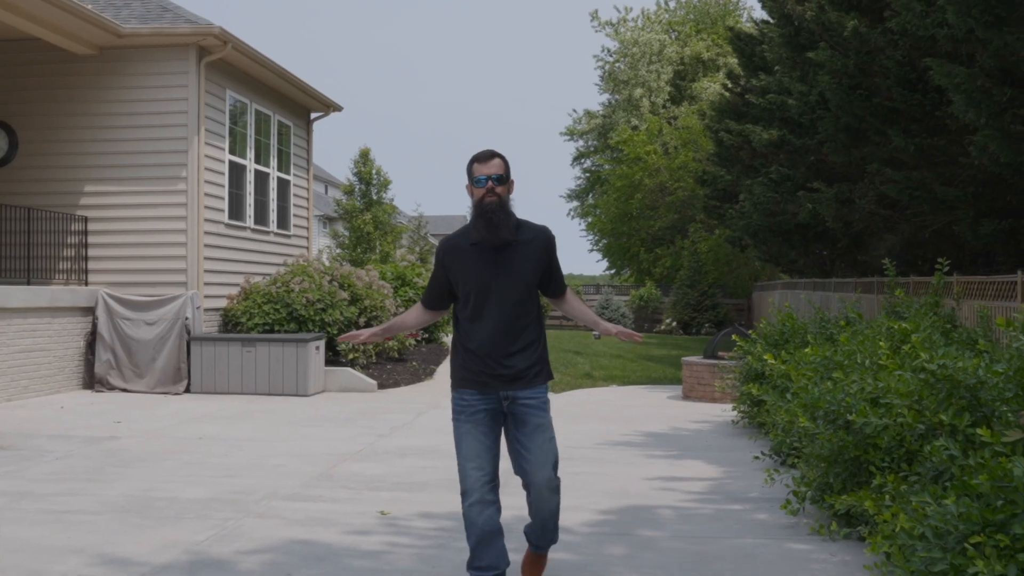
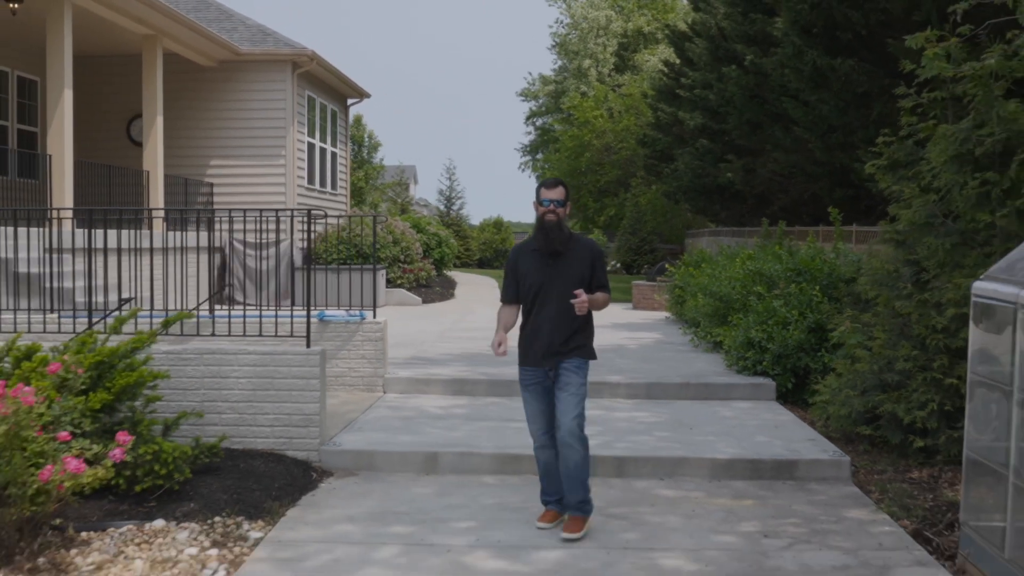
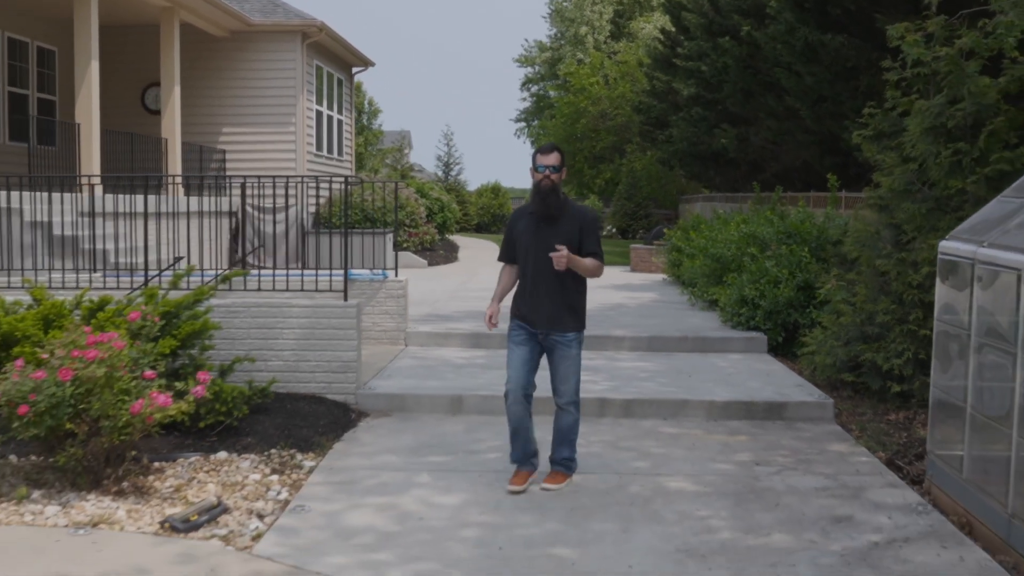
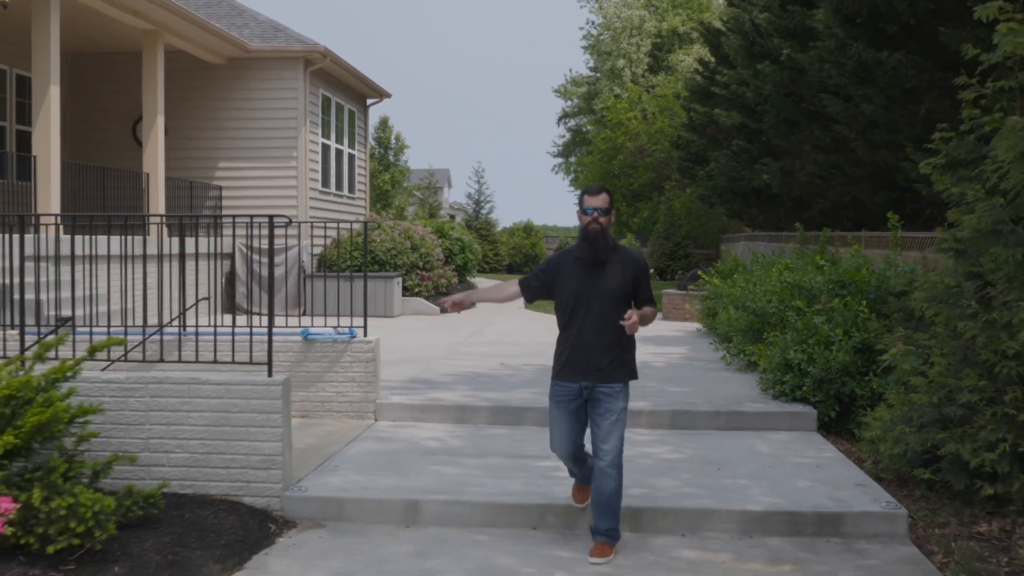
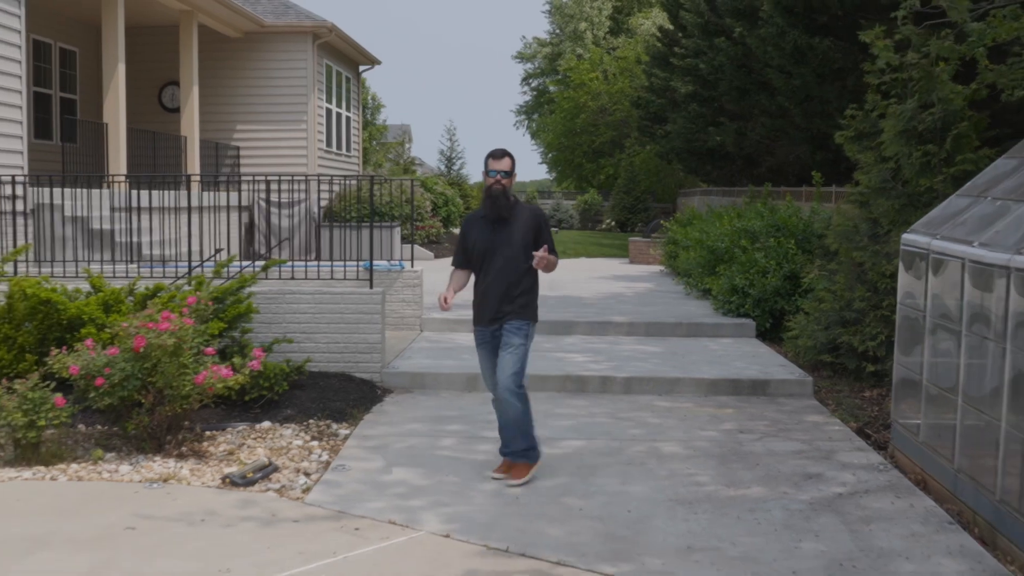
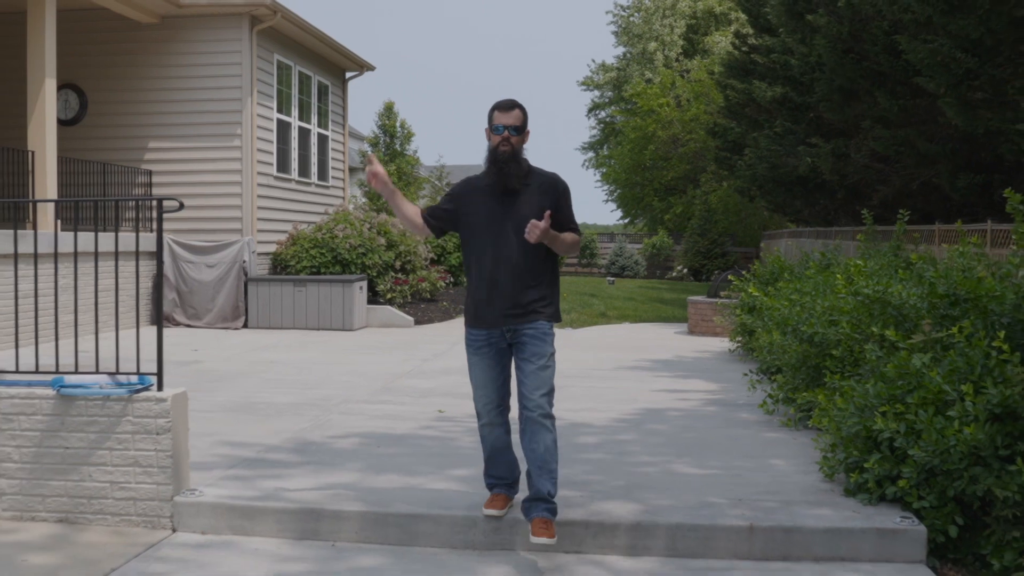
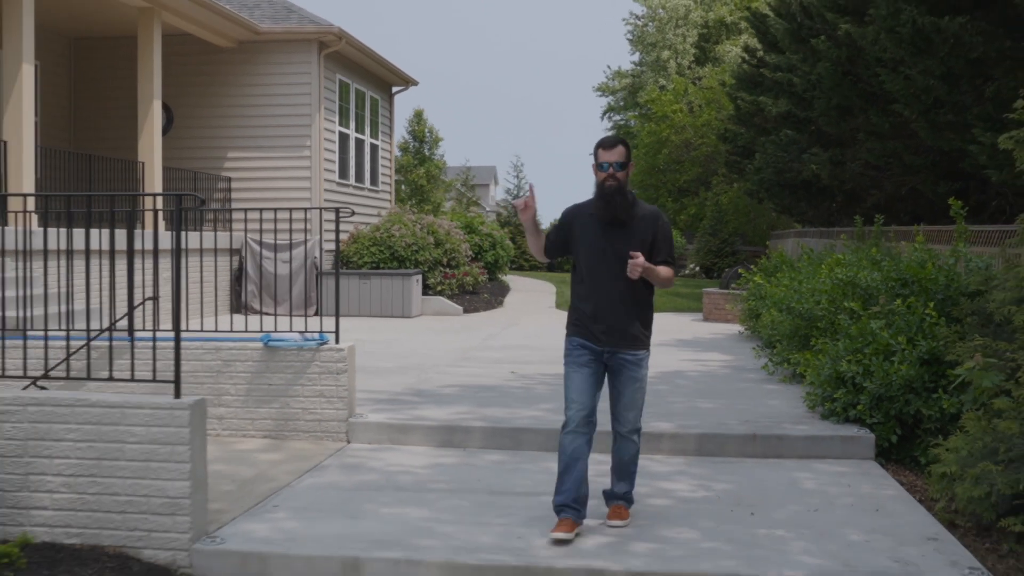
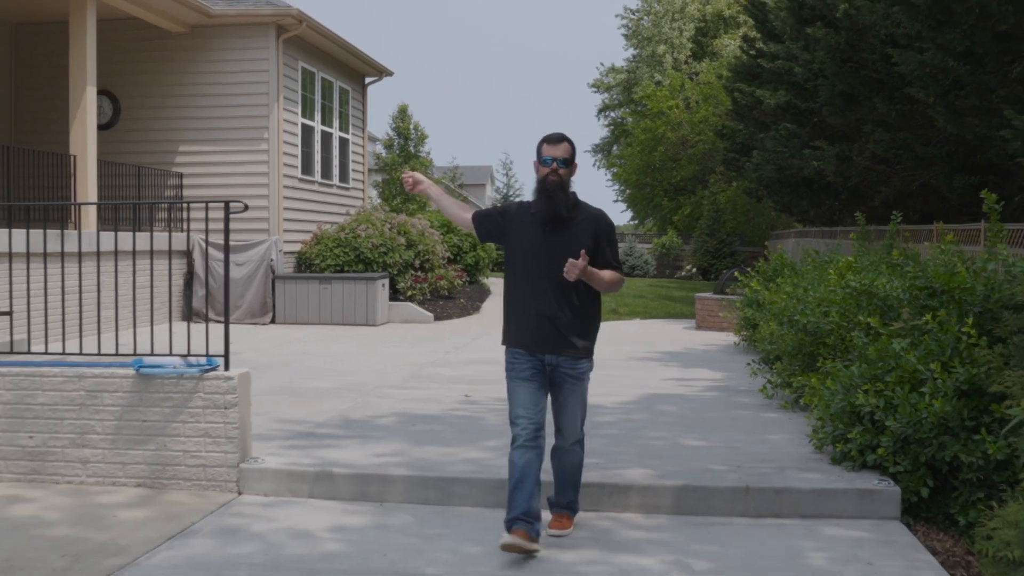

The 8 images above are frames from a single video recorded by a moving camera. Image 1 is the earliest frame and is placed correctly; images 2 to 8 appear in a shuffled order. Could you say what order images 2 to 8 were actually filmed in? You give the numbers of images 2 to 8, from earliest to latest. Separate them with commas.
6, 8, 7, 4, 2, 3, 5
